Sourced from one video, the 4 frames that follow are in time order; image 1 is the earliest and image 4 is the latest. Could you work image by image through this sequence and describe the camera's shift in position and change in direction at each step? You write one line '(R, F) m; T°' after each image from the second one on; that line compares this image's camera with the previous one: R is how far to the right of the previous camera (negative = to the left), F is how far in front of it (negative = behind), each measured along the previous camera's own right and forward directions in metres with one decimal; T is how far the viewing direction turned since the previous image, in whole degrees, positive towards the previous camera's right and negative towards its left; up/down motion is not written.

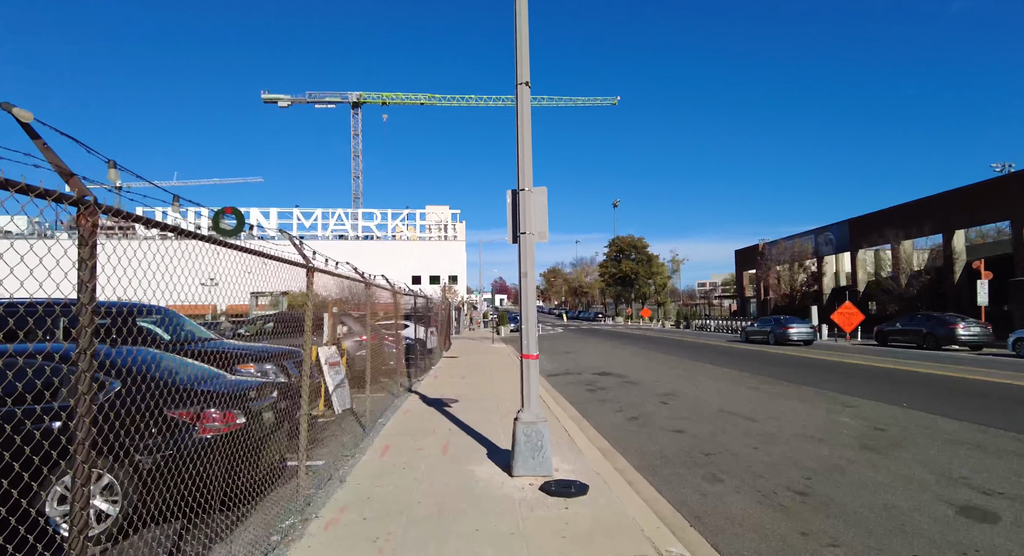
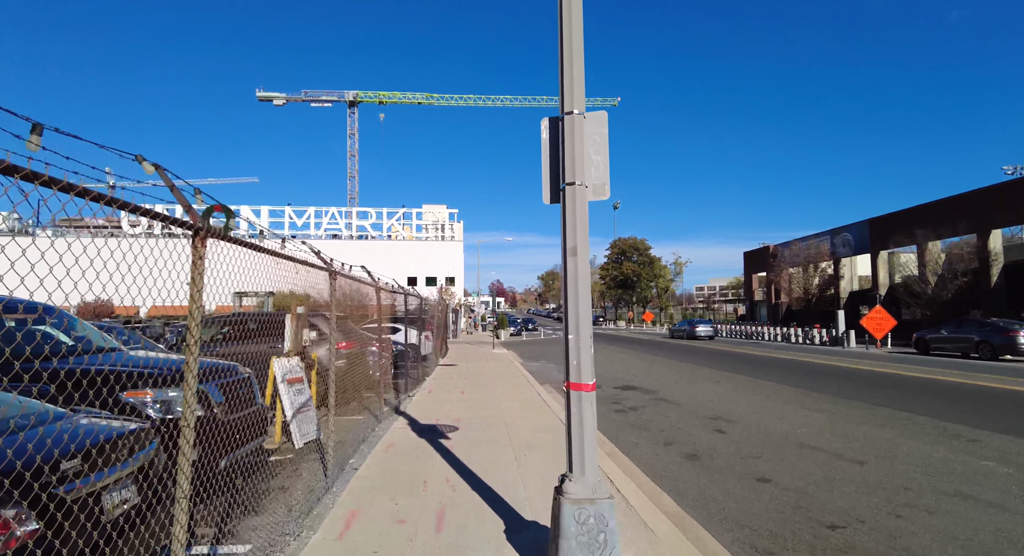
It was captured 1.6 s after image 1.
(-0.3, +2.1) m; 0°
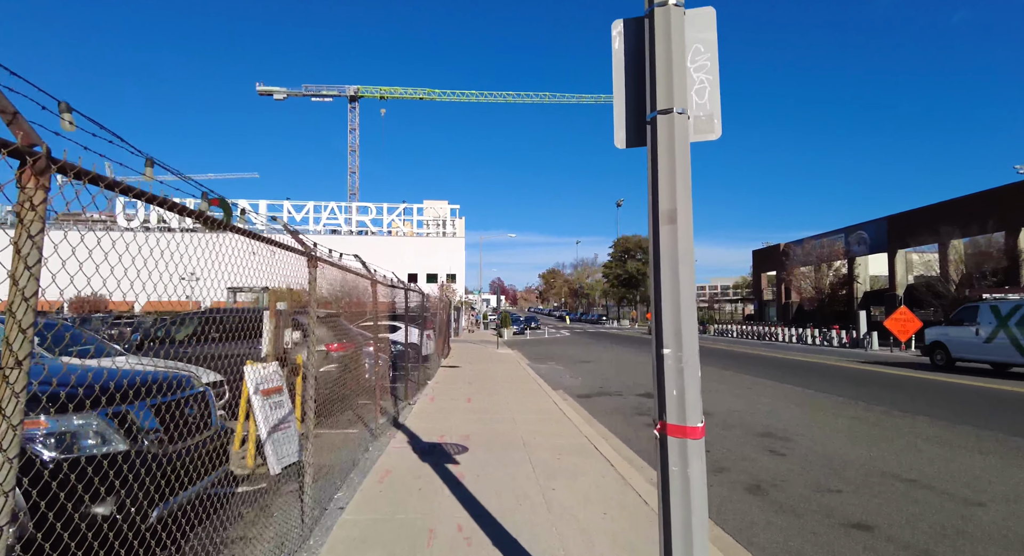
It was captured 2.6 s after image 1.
(-0.2, +1.2) m; 0°
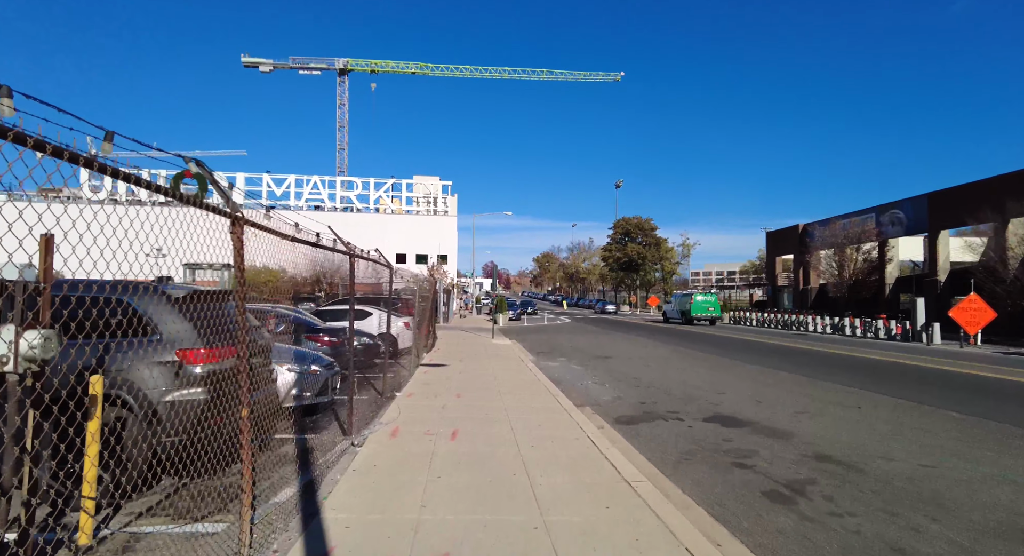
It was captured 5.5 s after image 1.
(-0.2, +3.8) m; +1°
